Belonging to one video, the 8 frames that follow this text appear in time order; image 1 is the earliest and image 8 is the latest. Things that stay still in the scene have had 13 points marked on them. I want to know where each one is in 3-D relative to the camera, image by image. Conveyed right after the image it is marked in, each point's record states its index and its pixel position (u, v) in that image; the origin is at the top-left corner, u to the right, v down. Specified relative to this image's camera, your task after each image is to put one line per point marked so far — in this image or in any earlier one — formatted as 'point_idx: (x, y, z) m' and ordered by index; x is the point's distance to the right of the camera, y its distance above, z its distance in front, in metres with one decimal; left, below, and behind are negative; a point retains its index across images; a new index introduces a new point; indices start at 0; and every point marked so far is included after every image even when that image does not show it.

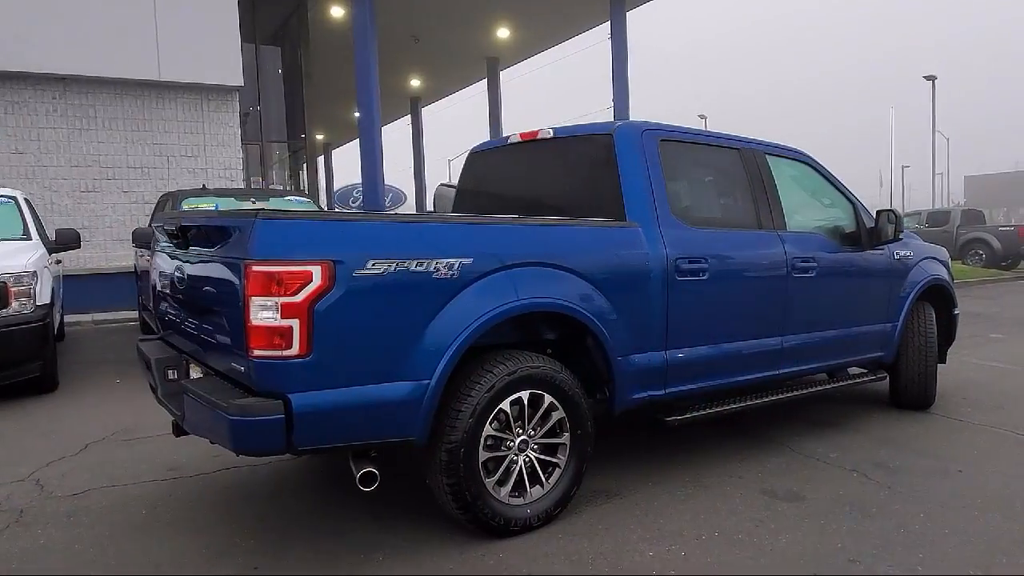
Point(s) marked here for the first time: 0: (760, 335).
0: (+1.5, -0.3, +4.6) m
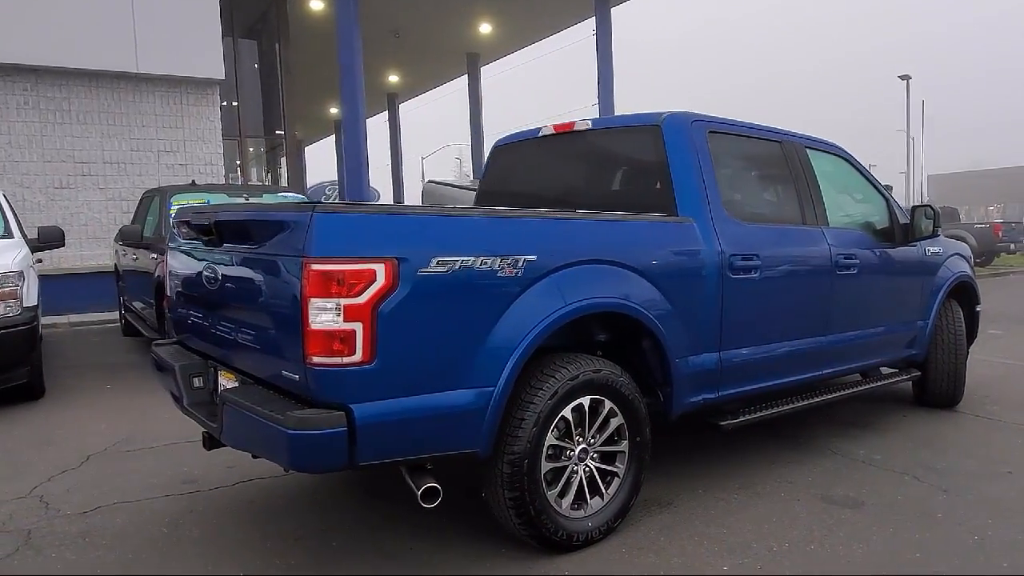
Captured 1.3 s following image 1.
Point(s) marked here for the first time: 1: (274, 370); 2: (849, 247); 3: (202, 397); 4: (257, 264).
0: (+1.7, -0.3, +4.5) m
1: (-0.9, -0.3, +2.9) m
2: (+2.1, +0.3, +4.8) m
3: (-1.4, -0.5, +3.6) m
4: (-1.0, +0.1, +2.9) m
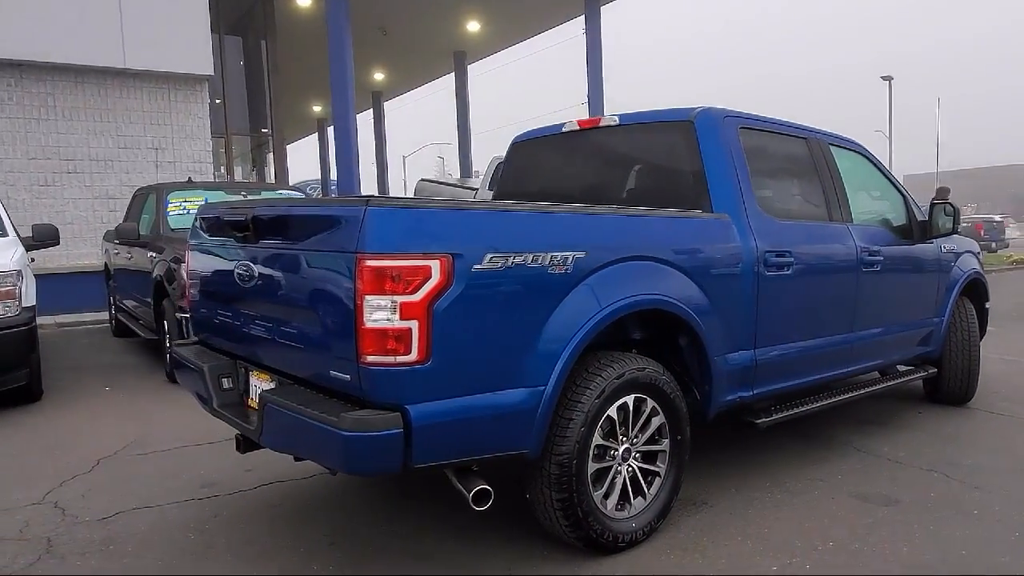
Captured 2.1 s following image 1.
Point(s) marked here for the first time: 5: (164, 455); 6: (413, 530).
0: (+1.9, -0.3, +4.5) m
1: (-0.7, -0.3, +2.8) m
2: (+2.3, +0.3, +4.8) m
3: (-1.3, -0.5, +3.5) m
4: (-0.8, +0.1, +2.9) m
5: (-2.2, -1.1, +4.8) m
6: (-0.5, -1.1, +3.6) m
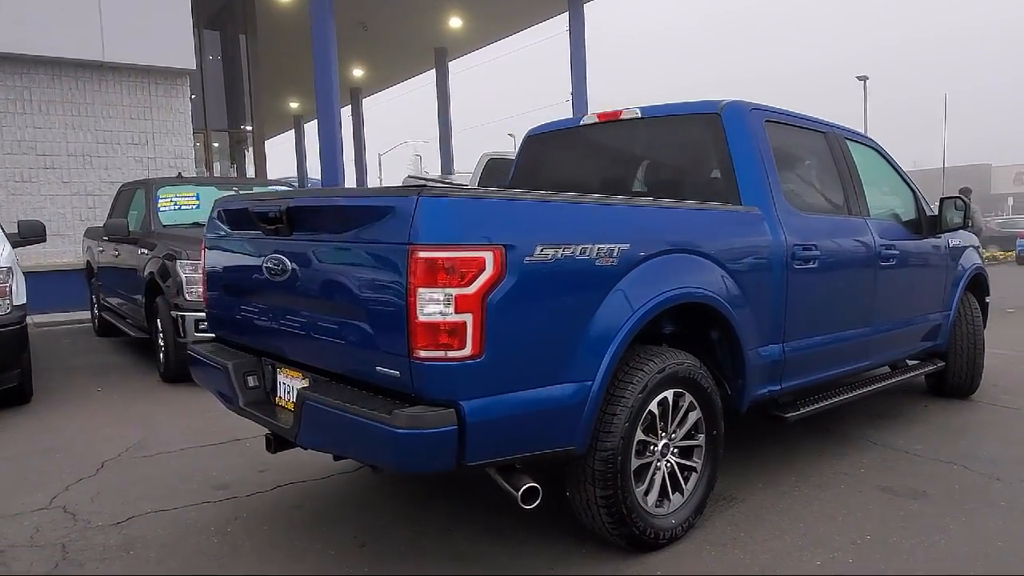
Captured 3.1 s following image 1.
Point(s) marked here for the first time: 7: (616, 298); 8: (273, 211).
0: (+2.0, -0.2, +4.5) m
1: (-0.5, -0.3, +2.8) m
2: (+2.4, +0.3, +4.8) m
3: (-1.1, -0.5, +3.4) m
4: (-0.6, +0.1, +2.8) m
5: (-2.1, -1.0, +4.7) m
6: (-0.3, -1.1, +3.5) m
7: (+0.4, 0.0, +2.9) m
8: (-1.0, +0.3, +3.1) m
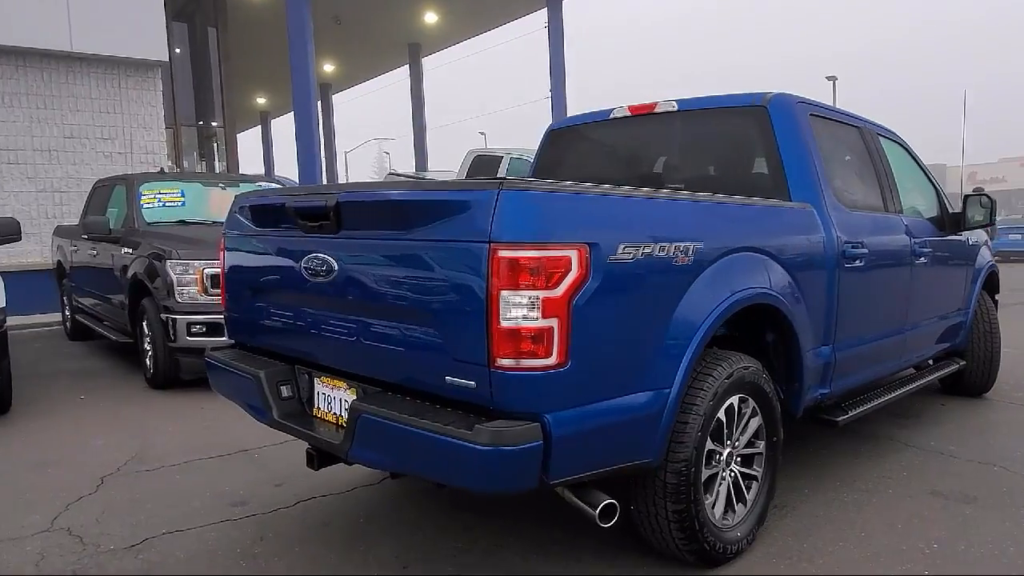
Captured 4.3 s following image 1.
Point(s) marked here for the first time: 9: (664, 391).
0: (+2.2, -0.2, +4.4) m
1: (-0.3, -0.3, +2.5) m
2: (+2.5, +0.3, +4.7) m
3: (-0.9, -0.5, +3.1) m
4: (-0.4, +0.1, +2.5) m
5: (-1.9, -1.1, +4.4) m
6: (-0.1, -1.1, +3.3) m
7: (+0.6, 0.0, +2.8) m
8: (-0.7, +0.3, +2.9) m
9: (+0.5, -0.4, +2.6) m
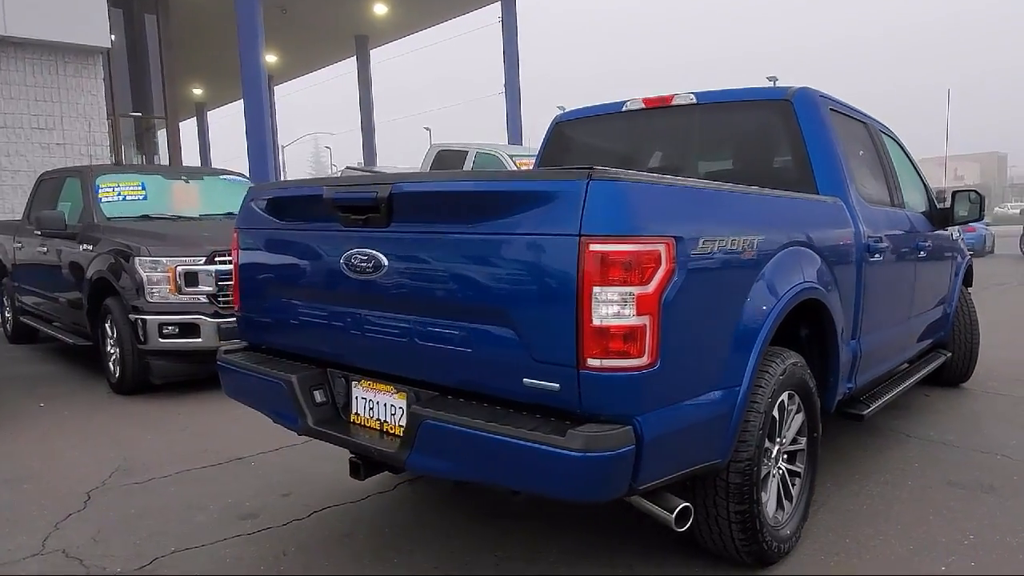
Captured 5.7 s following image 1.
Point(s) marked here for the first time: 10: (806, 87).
0: (+2.2, -0.2, +4.4) m
1: (-0.1, -0.3, +2.4) m
2: (+2.5, +0.4, +4.8) m
3: (-0.7, -0.5, +2.9) m
4: (-0.1, +0.1, +2.4) m
5: (-1.8, -1.0, +4.1) m
6: (+0.1, -1.1, +3.1) m
7: (+0.9, 0.0, +2.7) m
8: (-0.5, +0.3, +2.7) m
9: (+0.7, -0.3, +2.6) m
10: (+1.5, +1.0, +3.9) m
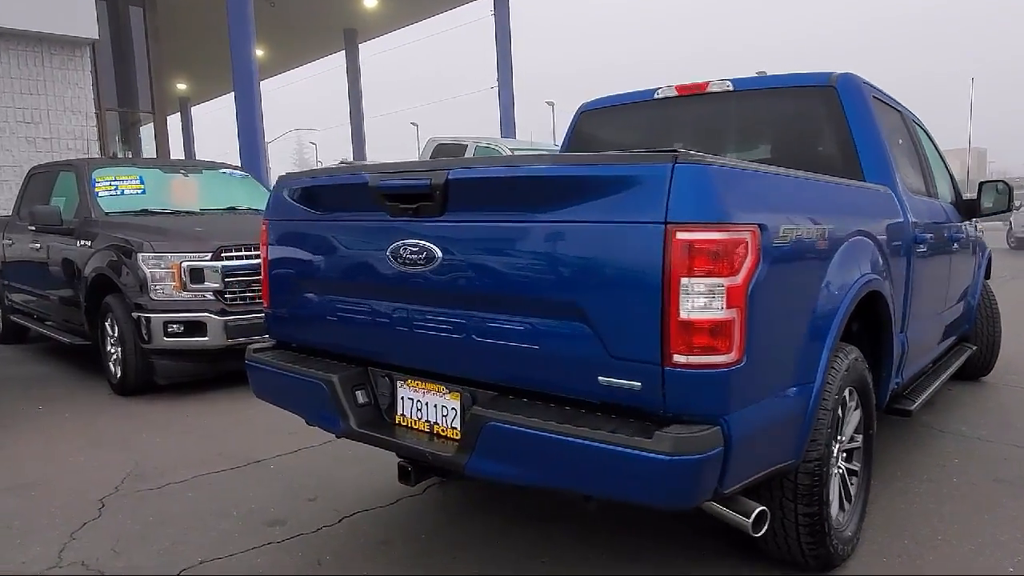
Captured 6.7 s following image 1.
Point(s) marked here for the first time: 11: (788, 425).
0: (+2.4, -0.1, +4.3) m
1: (+0.1, -0.3, +2.2) m
2: (+2.7, +0.4, +4.7) m
3: (-0.5, -0.5, +2.7) m
4: (+0.1, +0.1, +2.2) m
5: (-1.7, -1.0, +3.9) m
6: (+0.3, -1.1, +3.0) m
7: (+1.1, 0.0, +2.6) m
8: (-0.3, +0.3, +2.5) m
9: (+0.9, -0.3, +2.4) m
10: (+1.6, +1.1, +3.7) m
11: (+0.9, -0.4, +2.4) m
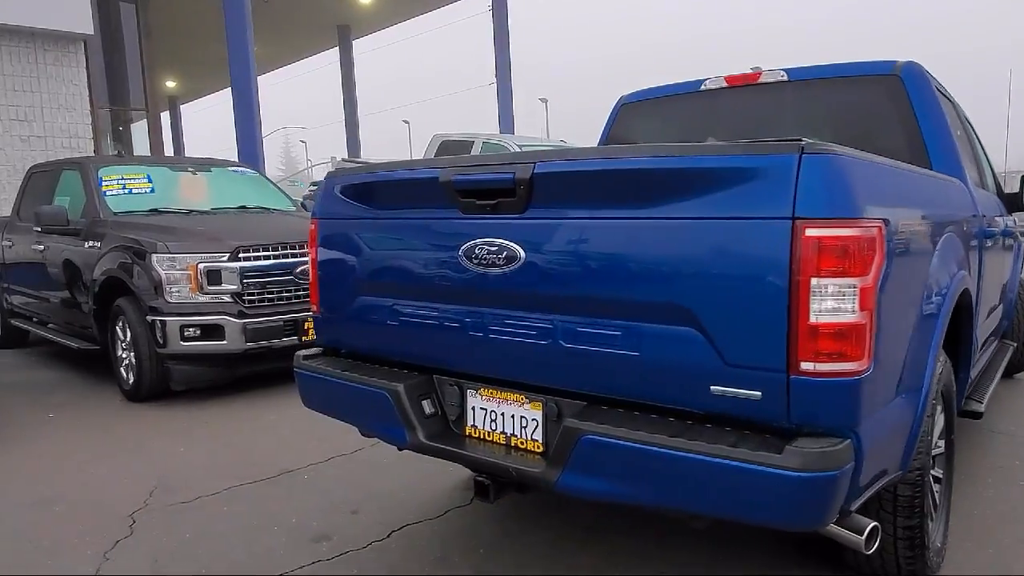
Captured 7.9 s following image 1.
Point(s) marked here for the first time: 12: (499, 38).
0: (+2.6, -0.1, +4.2) m
1: (+0.4, -0.3, +2.1) m
2: (+2.9, +0.4, +4.5) m
3: (-0.2, -0.5, +2.6) m
4: (+0.3, +0.1, +2.1) m
5: (-1.4, -1.0, +3.7) m
6: (+0.5, -1.1, +2.8) m
7: (+1.3, 0.0, +2.4) m
8: (-0.1, +0.3, +2.3) m
9: (+1.2, -0.3, +2.3) m
10: (+1.9, +1.1, +3.6) m
11: (+1.1, -0.4, +2.2) m
12: (-0.3, +5.6, +16.9) m
